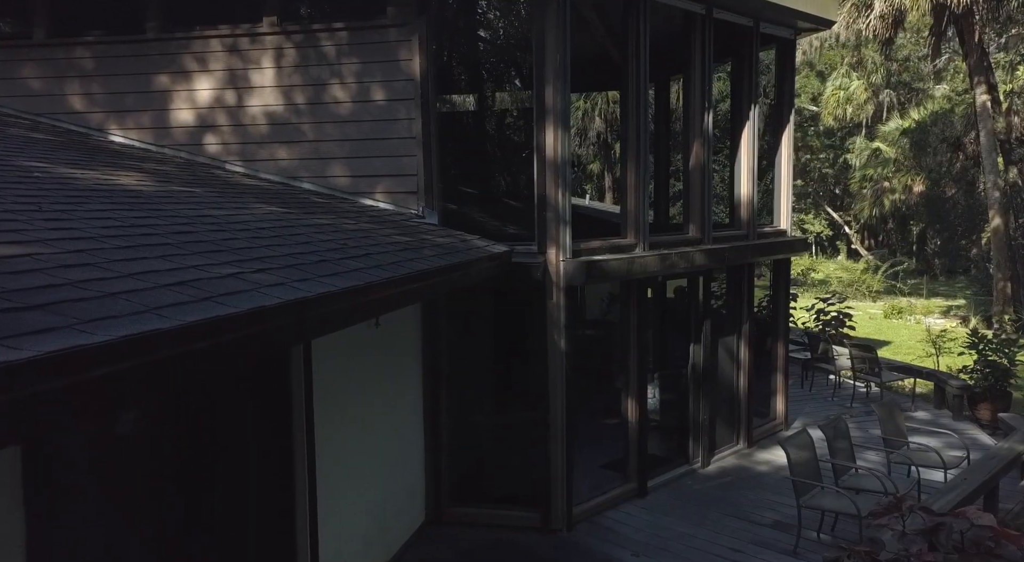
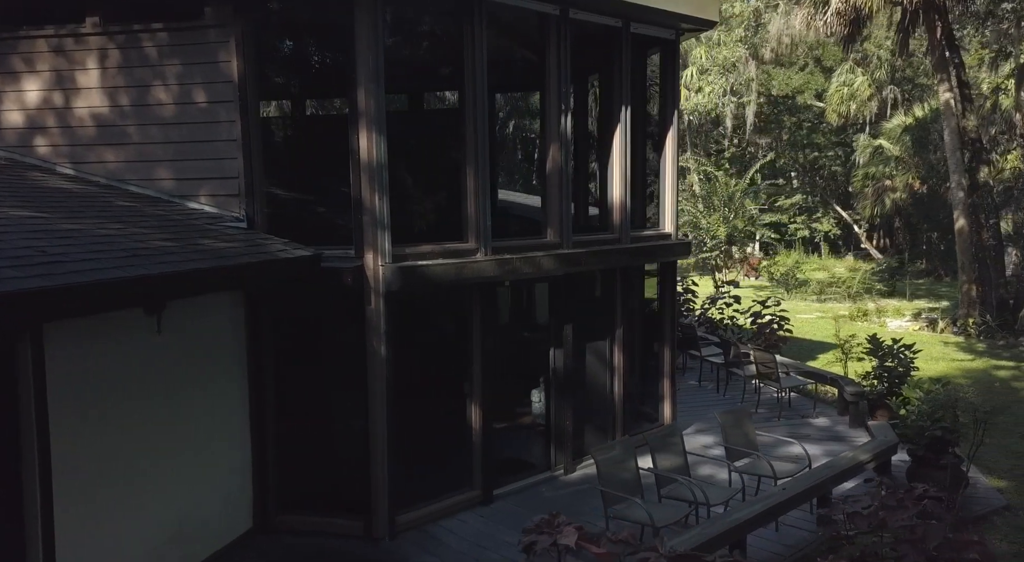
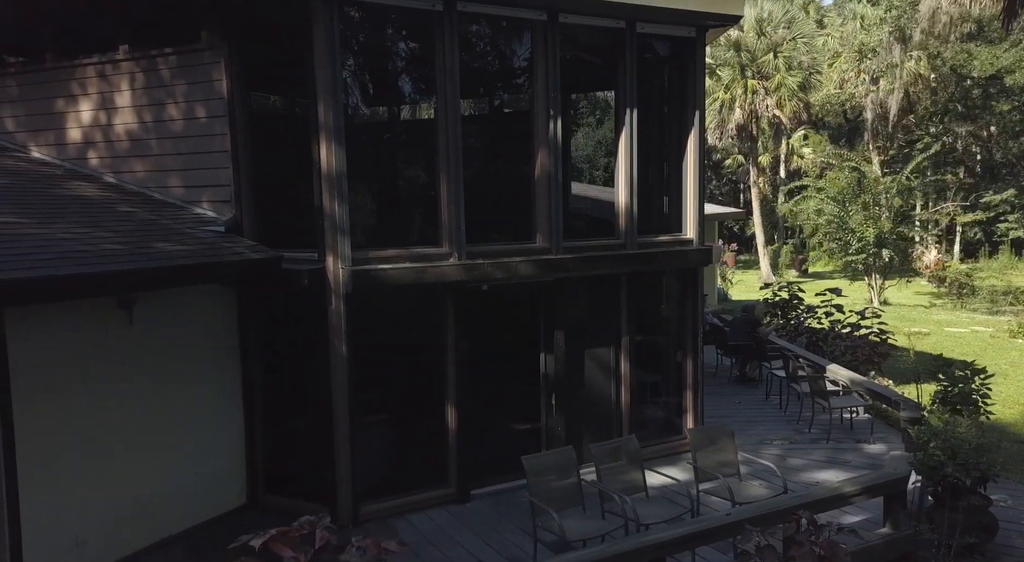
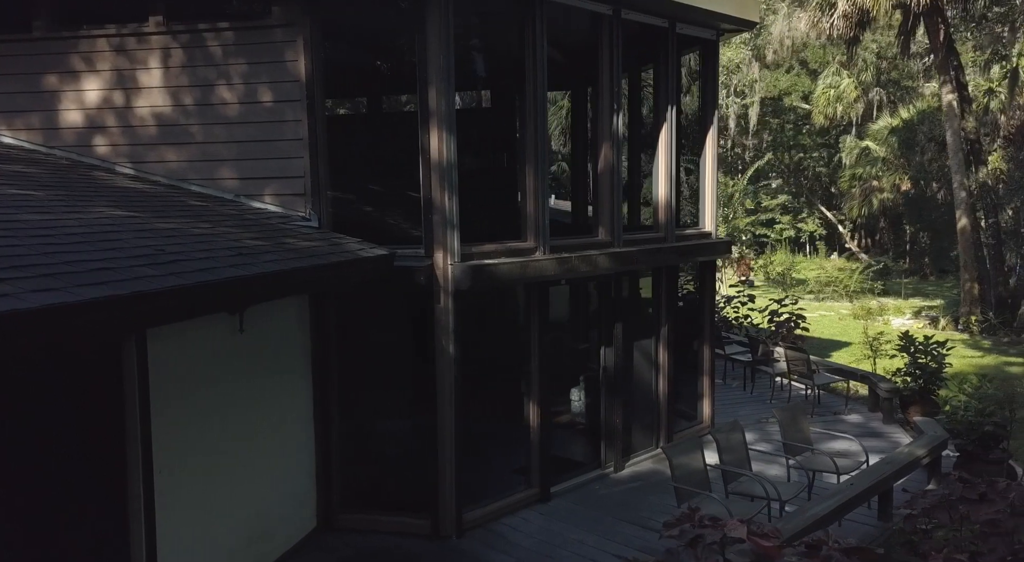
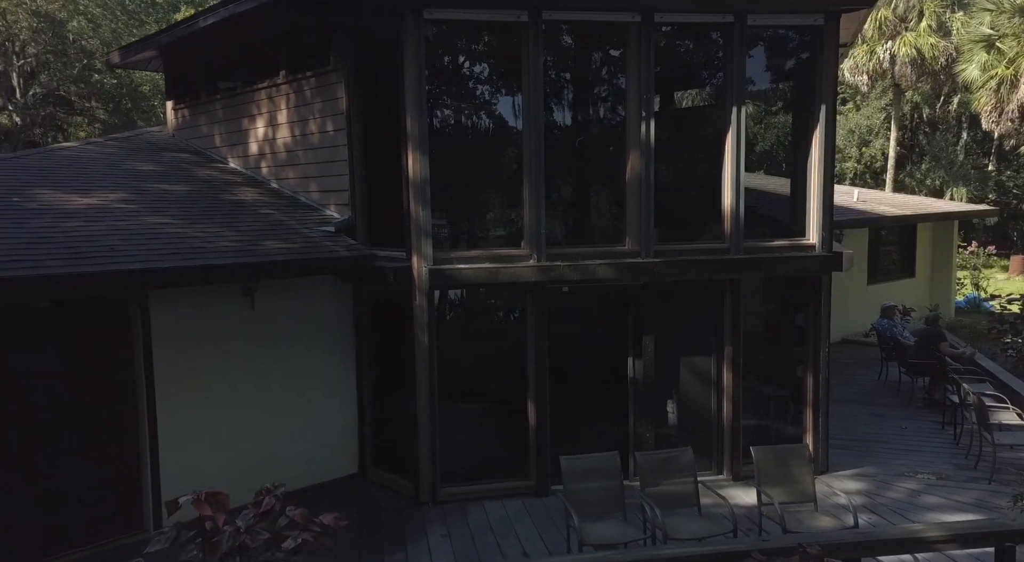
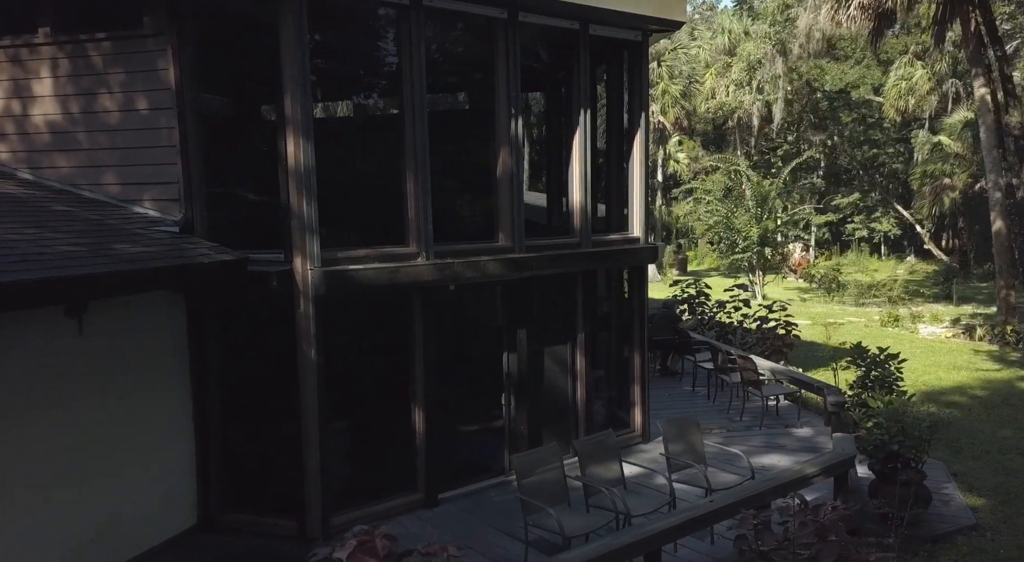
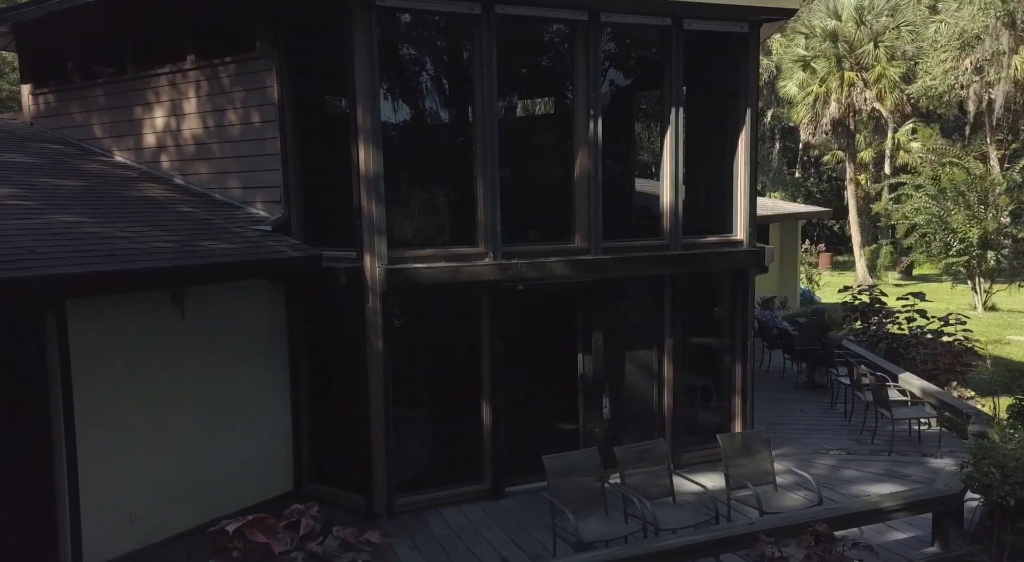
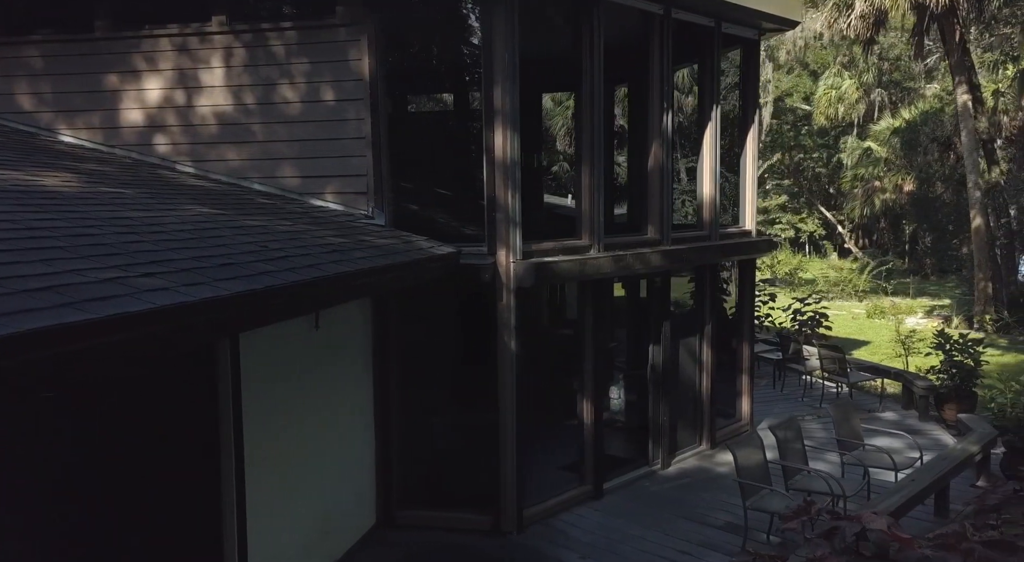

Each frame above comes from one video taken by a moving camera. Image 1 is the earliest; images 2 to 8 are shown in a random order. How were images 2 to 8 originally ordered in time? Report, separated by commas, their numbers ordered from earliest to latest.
8, 4, 2, 6, 3, 7, 5
